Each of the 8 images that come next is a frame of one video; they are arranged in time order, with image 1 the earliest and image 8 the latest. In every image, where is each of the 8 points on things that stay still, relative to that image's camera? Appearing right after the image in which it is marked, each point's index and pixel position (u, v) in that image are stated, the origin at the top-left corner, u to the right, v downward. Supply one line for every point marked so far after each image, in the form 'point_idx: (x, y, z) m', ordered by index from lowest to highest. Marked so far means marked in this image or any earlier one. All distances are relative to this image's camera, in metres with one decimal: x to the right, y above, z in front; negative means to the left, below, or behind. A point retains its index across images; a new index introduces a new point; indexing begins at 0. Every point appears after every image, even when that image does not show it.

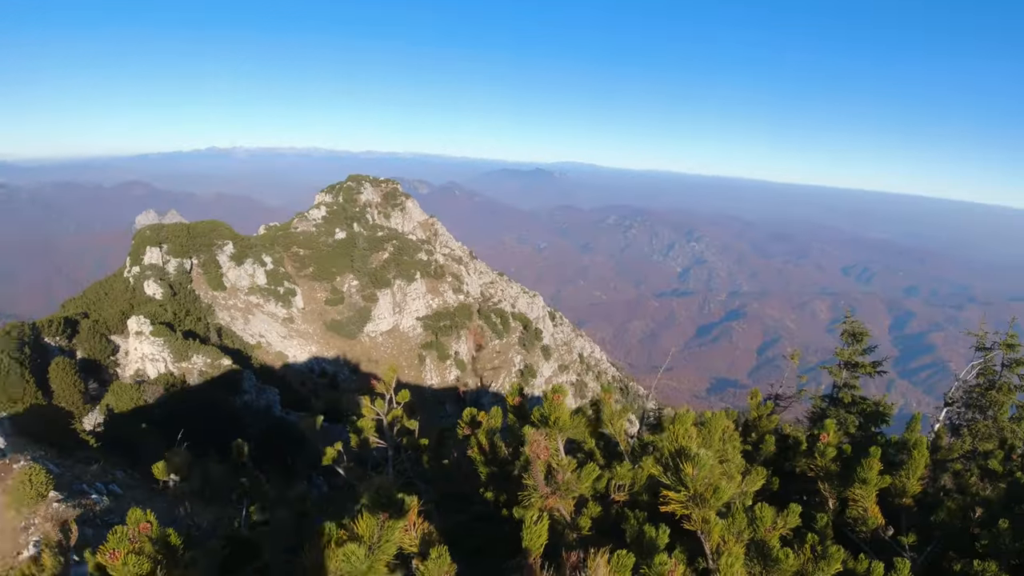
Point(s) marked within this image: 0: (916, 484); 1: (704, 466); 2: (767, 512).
0: (+7.9, -3.8, +14.6) m
1: (+2.7, -2.8, +11.1) m
2: (+4.0, -3.6, +11.9) m
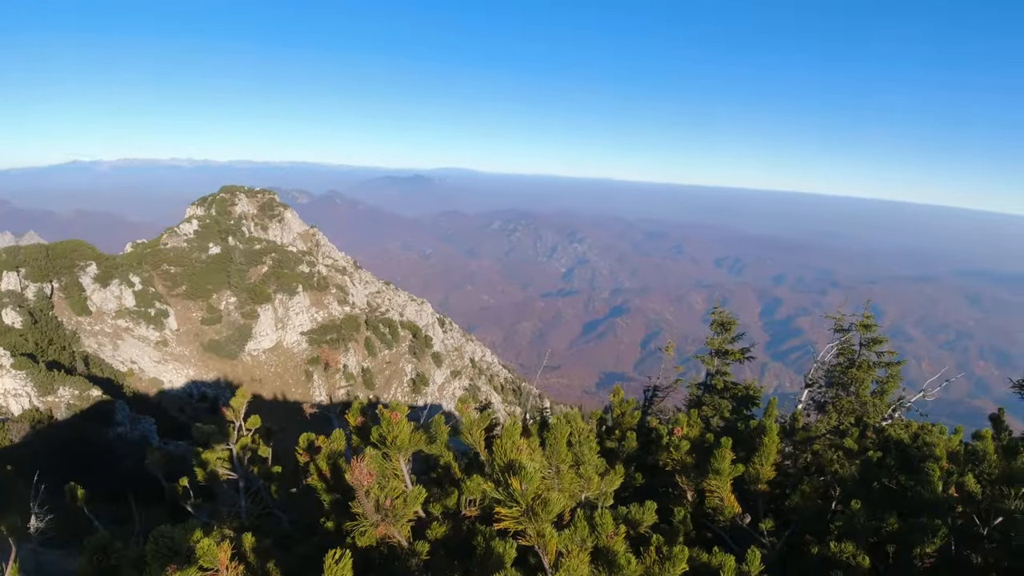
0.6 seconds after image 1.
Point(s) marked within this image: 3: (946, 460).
0: (+4.9, -3.5, +14.1) m
1: (+0.2, -2.6, +10.0) m
2: (+1.4, -3.4, +10.9) m
3: (+8.7, -3.4, +14.8) m
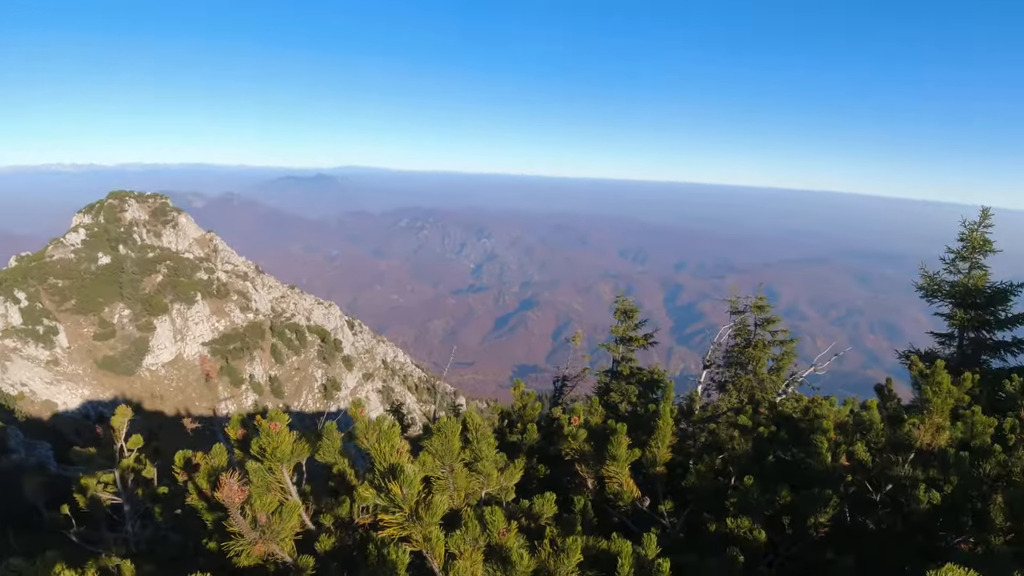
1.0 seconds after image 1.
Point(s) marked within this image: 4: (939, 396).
0: (+2.9, -3.1, +14.1) m
1: (-1.3, -2.5, +9.5) m
2: (-0.2, -3.2, +10.5) m
3: (+6.6, -2.9, +15.3) m
4: (+8.3, -2.1, +14.3) m
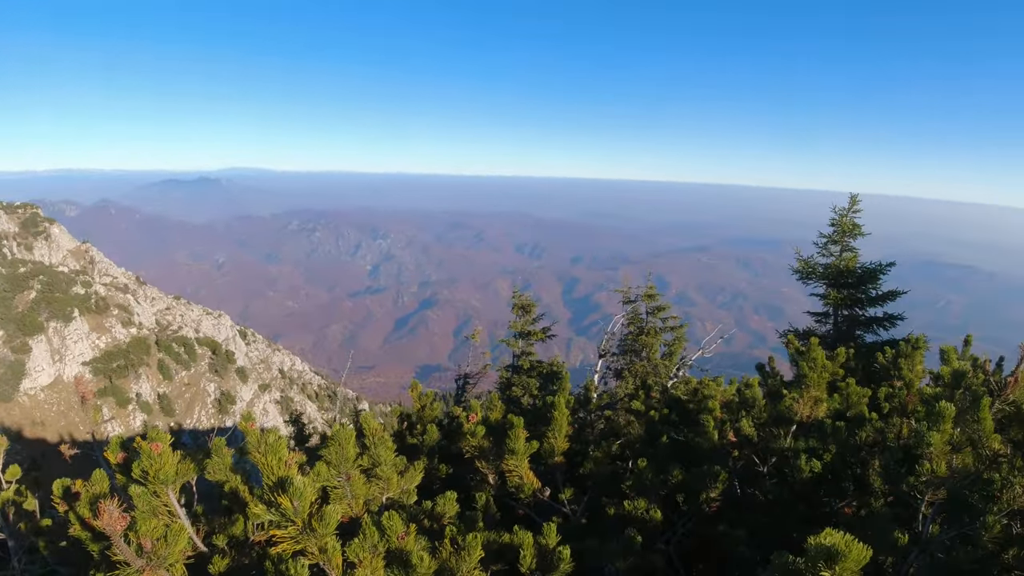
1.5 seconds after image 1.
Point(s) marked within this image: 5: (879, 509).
0: (+1.0, -3.0, +14.4) m
1: (-2.6, -2.6, +9.2) m
2: (-1.6, -3.2, +10.4) m
3: (+4.5, -2.6, +16.1) m
4: (+6.3, -1.7, +15.3) m
5: (+5.6, -3.3, +11.2) m
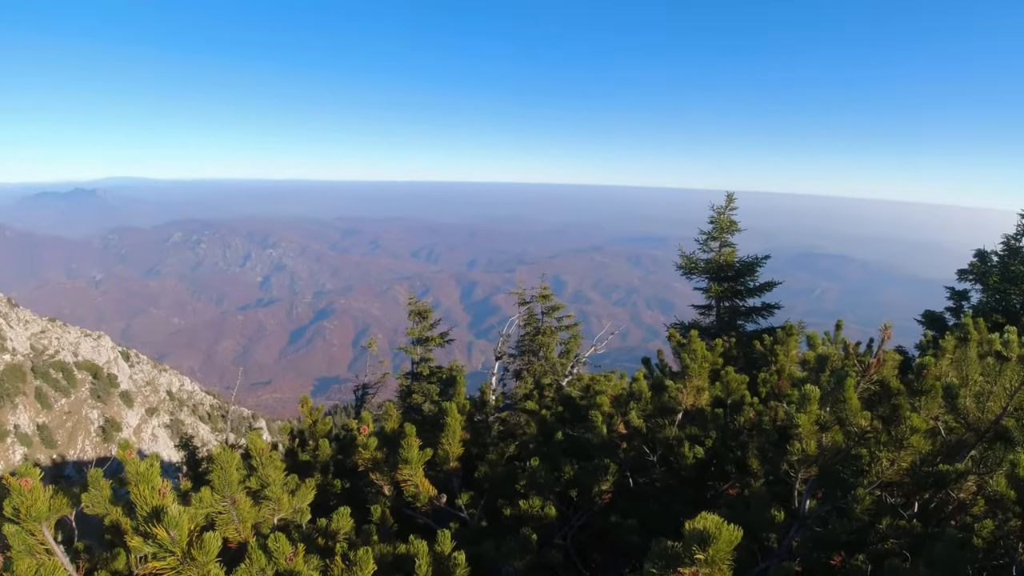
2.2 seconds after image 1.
0: (-1.1, -3.1, +14.4) m
1: (-3.9, -2.8, +8.8) m
2: (-3.1, -3.4, +10.1) m
3: (+2.1, -2.6, +16.5) m
4: (+4.0, -1.6, +16.0) m
5: (+3.9, -3.2, +11.9) m
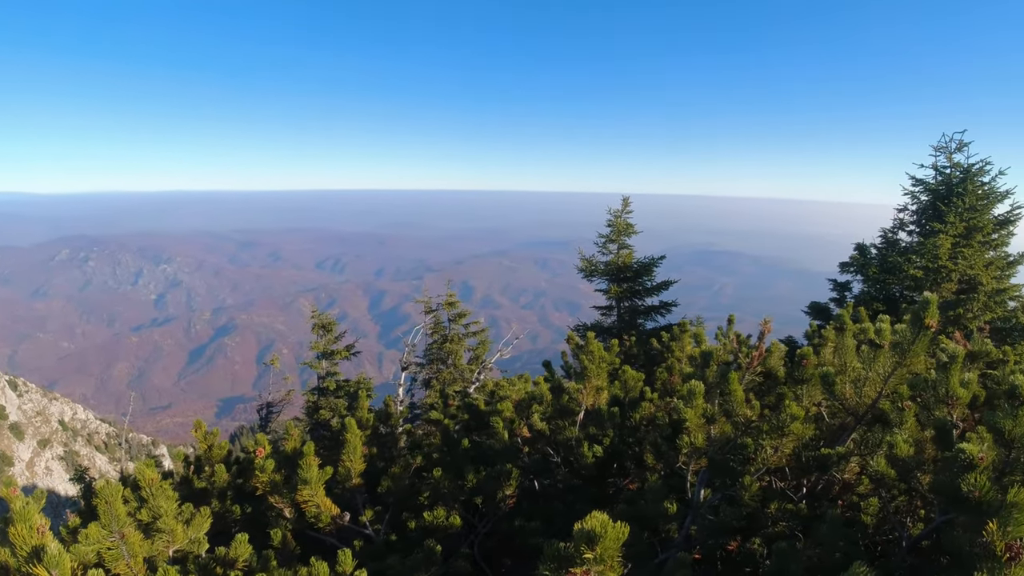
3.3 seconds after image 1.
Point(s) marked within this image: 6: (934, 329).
0: (-3.0, -3.3, +14.2) m
1: (-5.1, -3.1, +8.3) m
2: (-4.4, -3.7, +9.7) m
3: (0.0, -2.7, +16.7) m
4: (+1.8, -1.7, +16.4) m
5: (+2.3, -3.2, +12.3) m
6: (+6.5, -0.6, +11.4) m
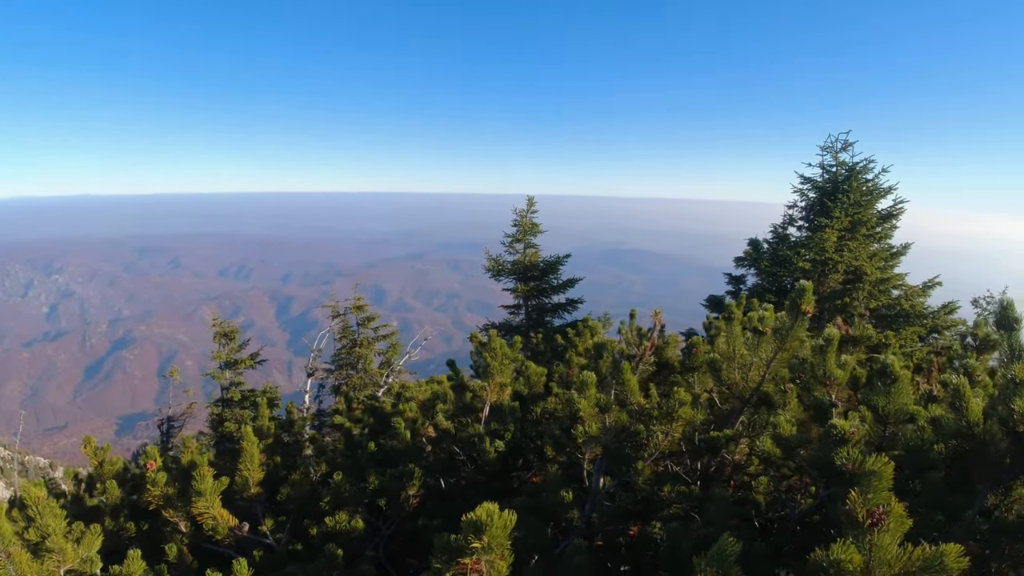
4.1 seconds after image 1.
0: (-4.8, -3.4, +13.8) m
1: (-6.2, -3.2, +7.7) m
2: (-5.7, -3.8, +9.2) m
3: (-2.2, -2.7, +16.6) m
4: (-0.3, -1.6, +16.5) m
5: (+0.7, -3.2, +12.5) m
6: (+4.9, -0.4, +12.1) m
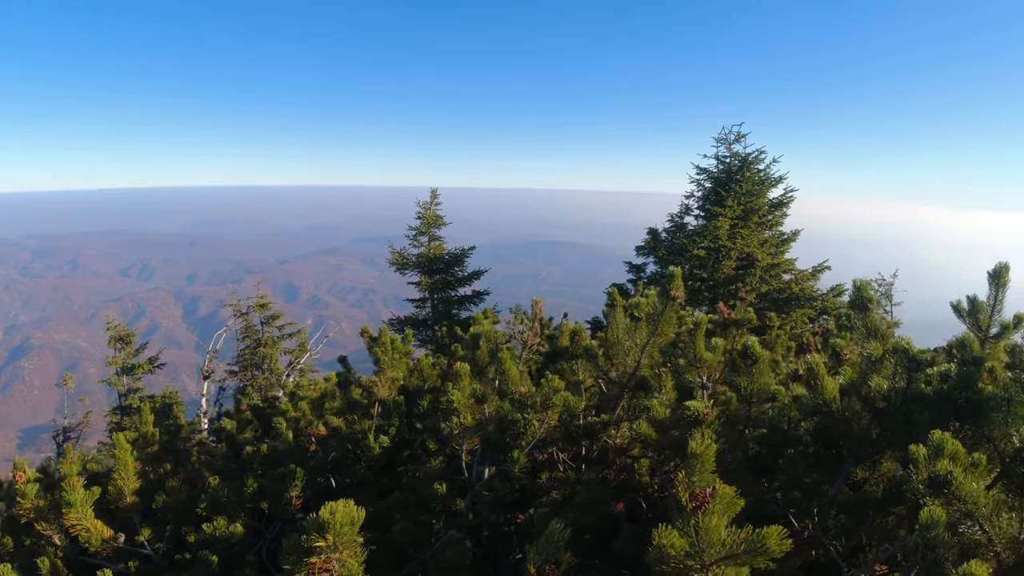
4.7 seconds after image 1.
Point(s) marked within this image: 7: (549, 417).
0: (-6.9, -3.4, +13.3) m
1: (-7.7, -3.3, +7.0) m
2: (-7.3, -3.9, +8.6) m
3: (-4.6, -2.6, +16.3) m
4: (-2.7, -1.5, +16.4) m
5: (-1.3, -3.1, +12.5) m
6: (+2.8, -0.2, +12.5) m
7: (+0.6, -2.1, +11.8) m
